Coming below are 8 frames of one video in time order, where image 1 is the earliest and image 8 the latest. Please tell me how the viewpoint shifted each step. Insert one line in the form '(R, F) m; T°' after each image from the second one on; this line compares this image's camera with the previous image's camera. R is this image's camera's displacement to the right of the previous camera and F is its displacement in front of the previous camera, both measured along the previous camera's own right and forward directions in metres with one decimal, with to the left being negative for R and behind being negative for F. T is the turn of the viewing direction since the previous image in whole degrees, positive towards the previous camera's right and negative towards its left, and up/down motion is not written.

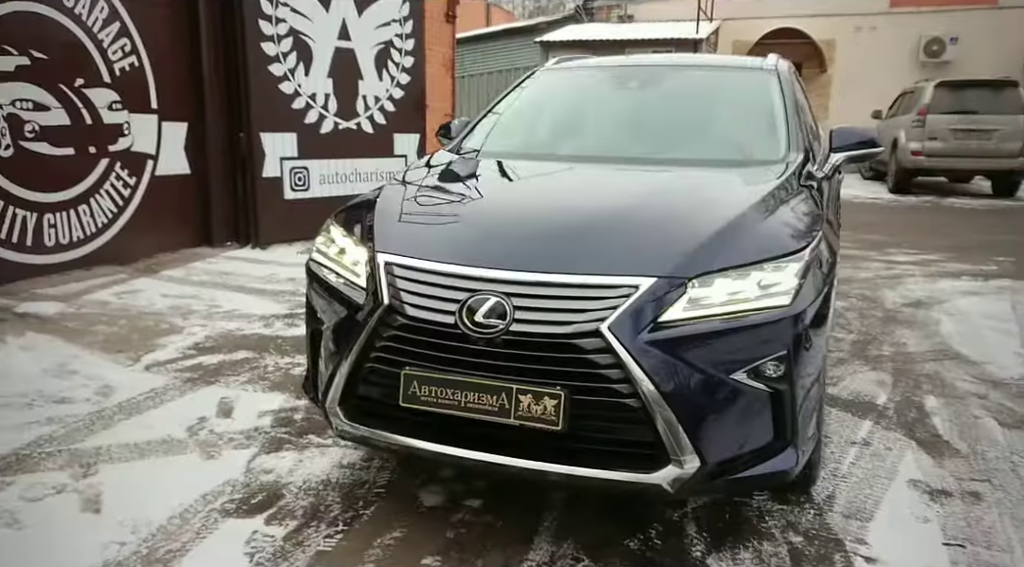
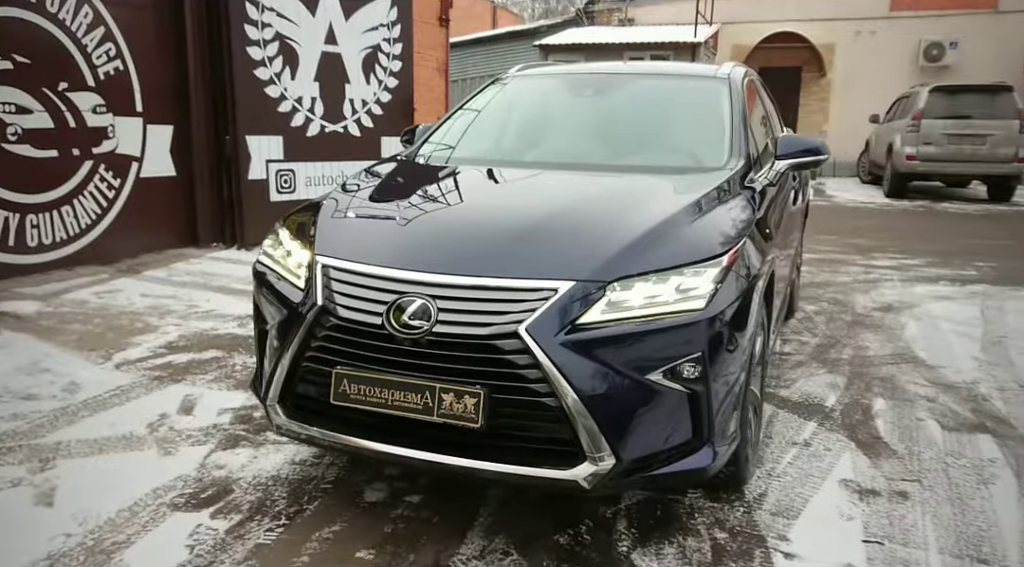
(+0.2, -0.1) m; 0°
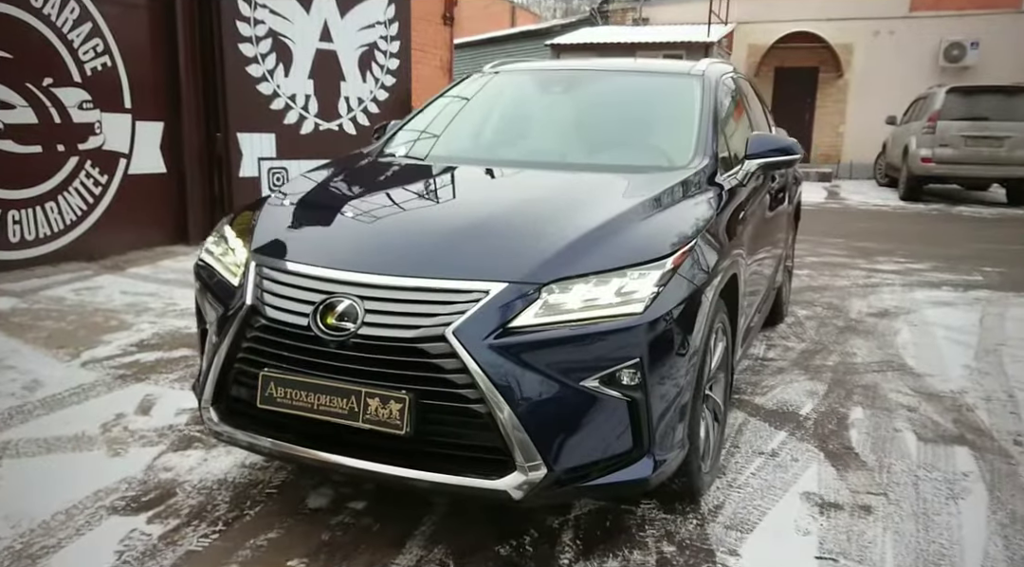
(+0.3, +0.1) m; -1°
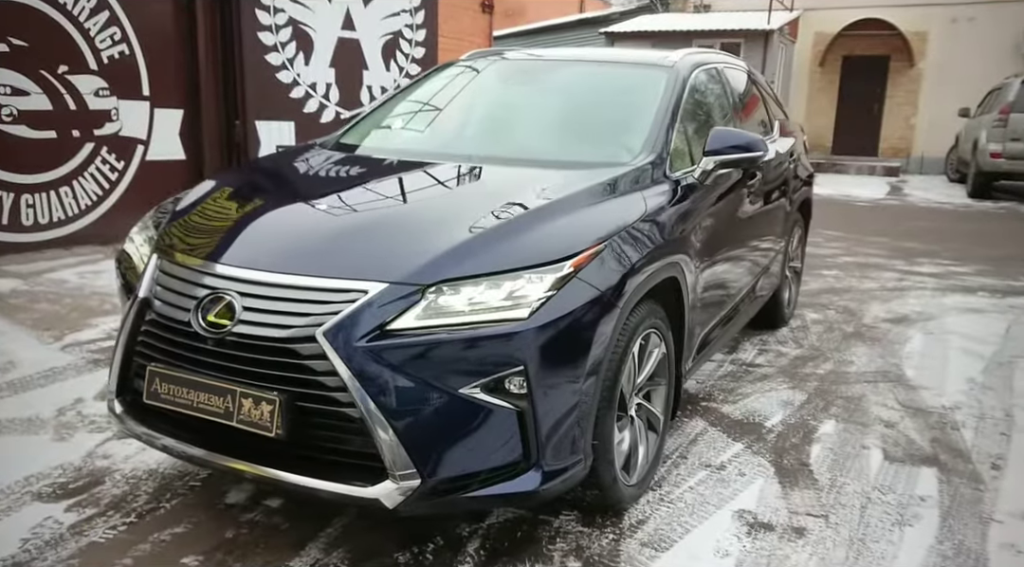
(+0.5, +0.1) m; -5°
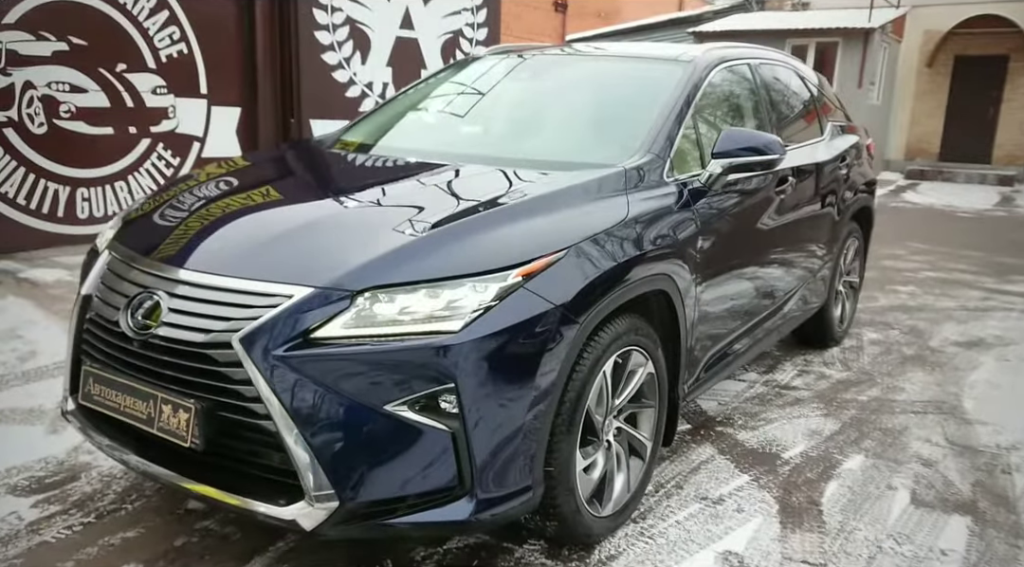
(+0.4, +0.2) m; -7°
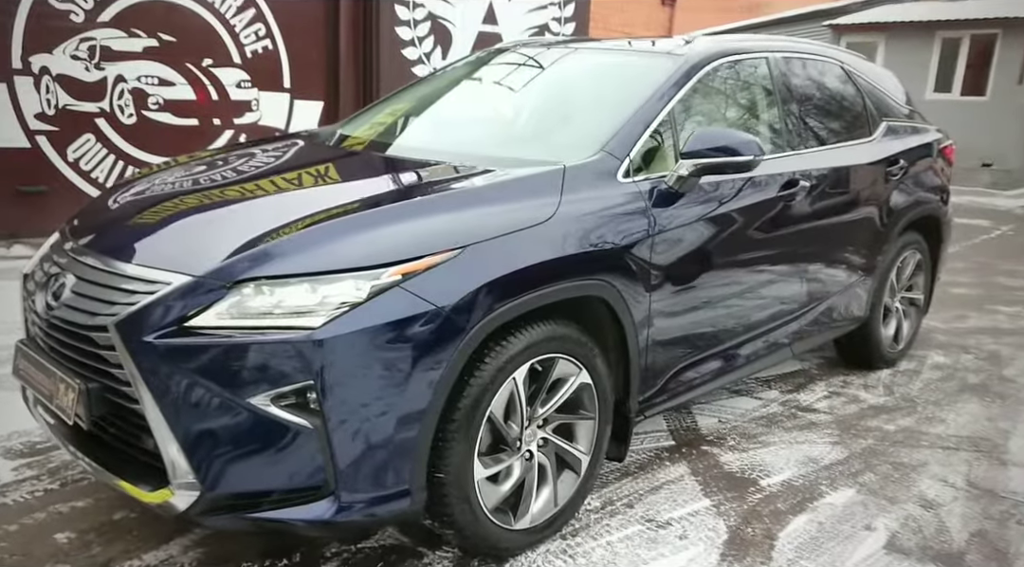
(+0.6, +0.1) m; -10°
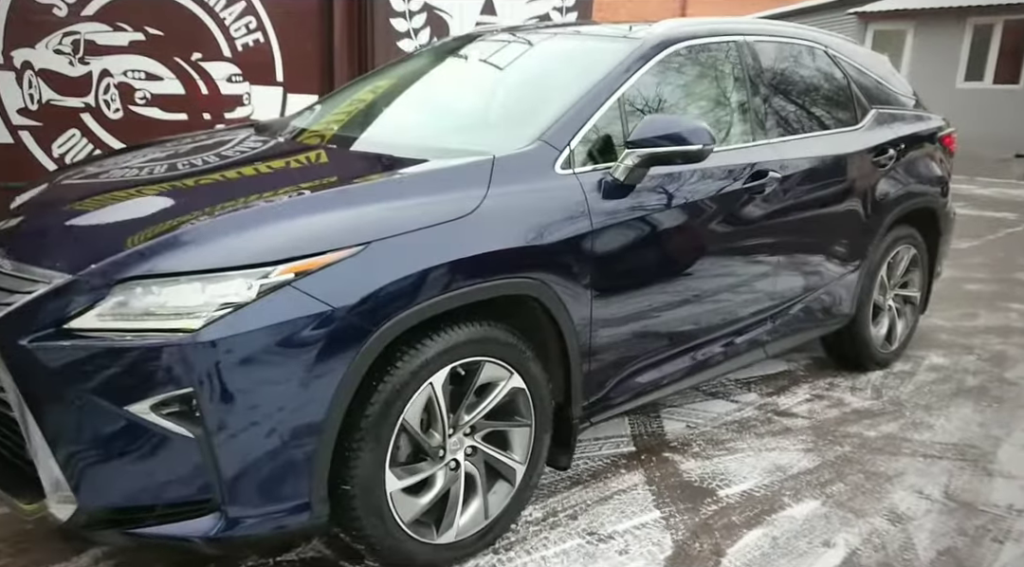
(+0.3, +0.1) m; -2°
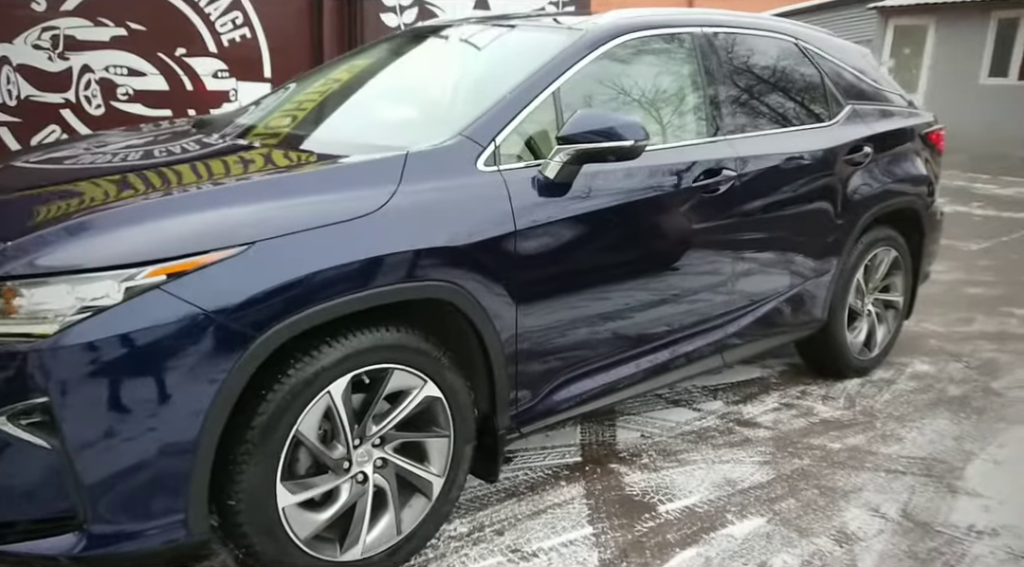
(+0.3, +0.1) m; -2°
